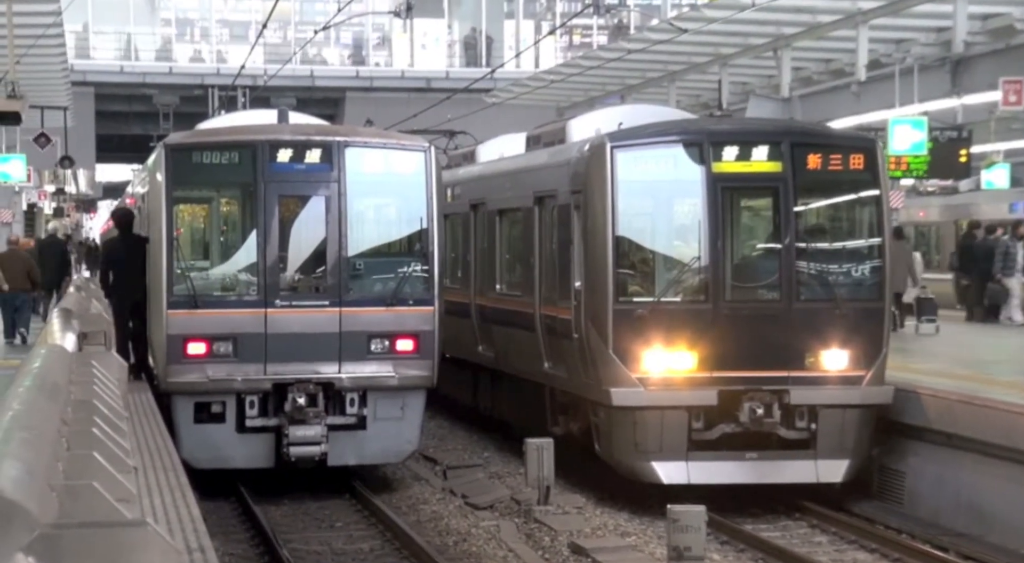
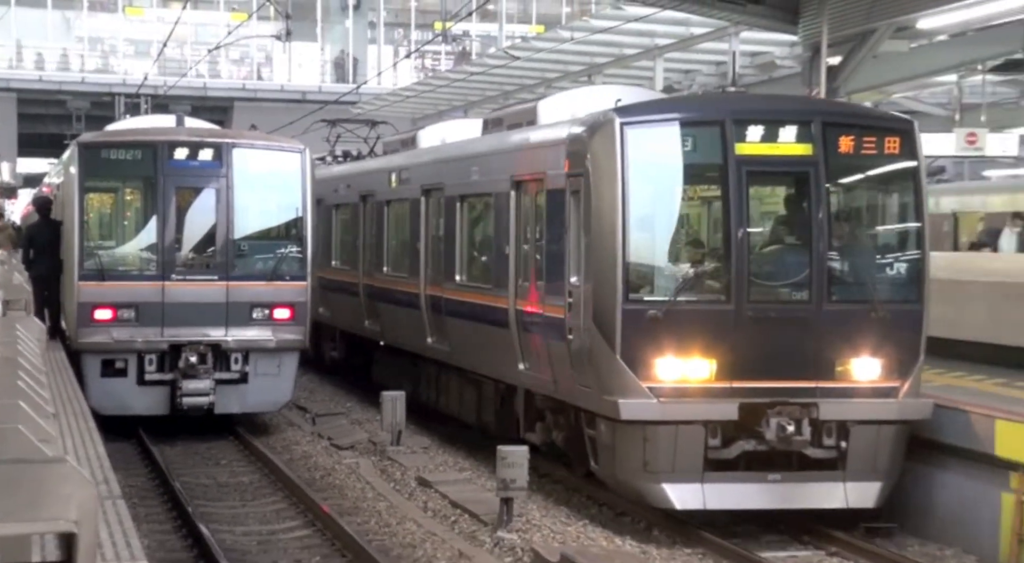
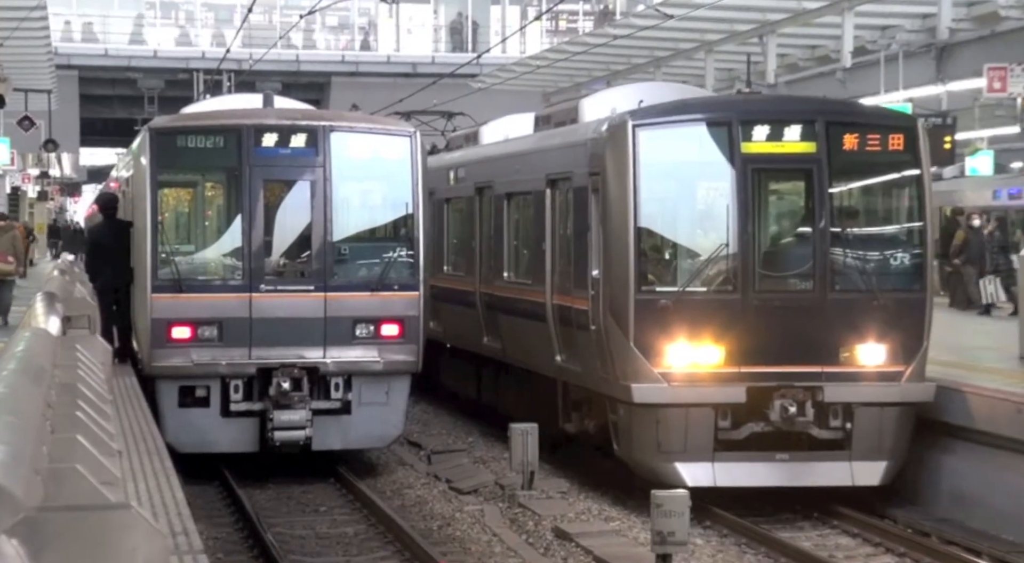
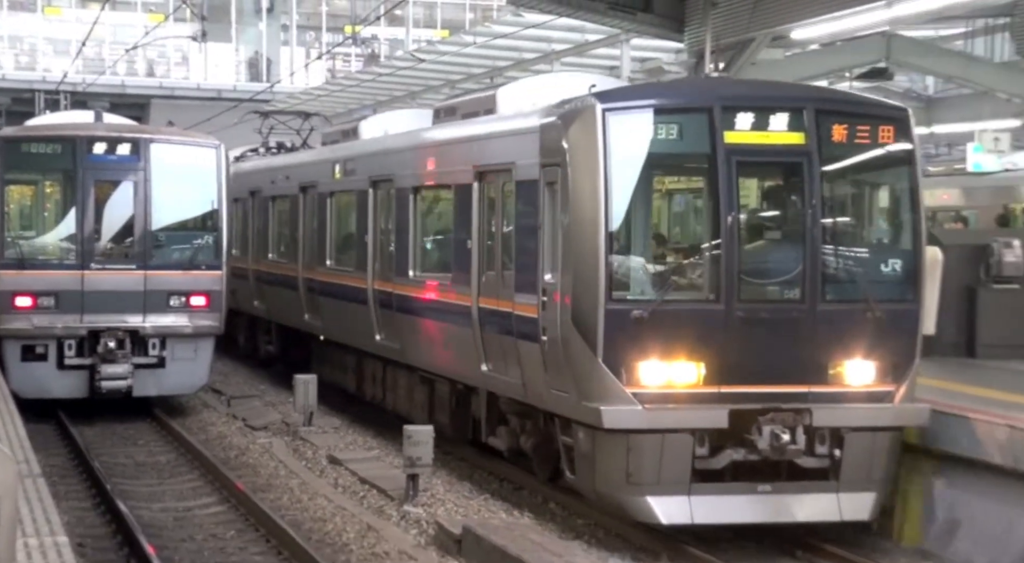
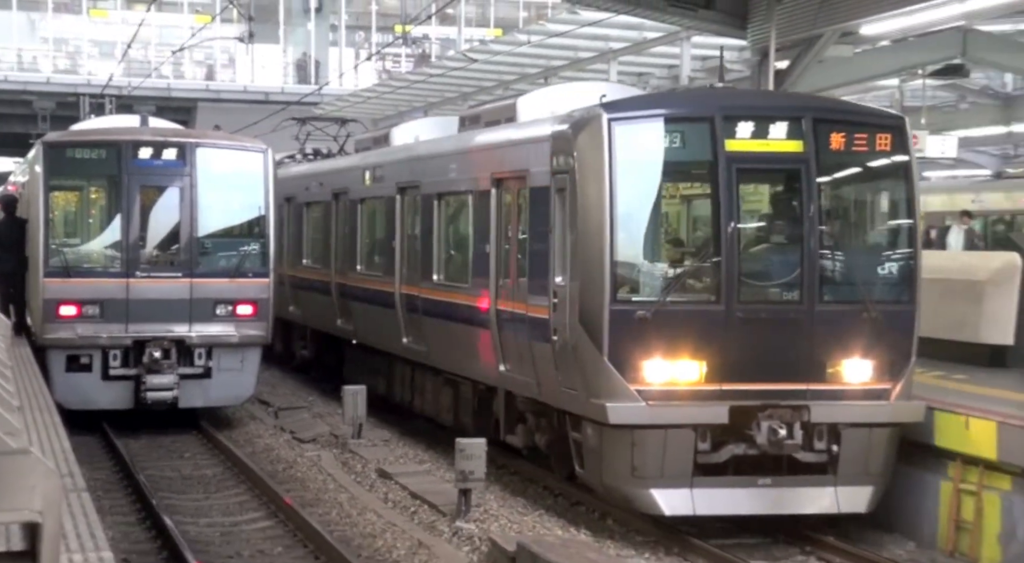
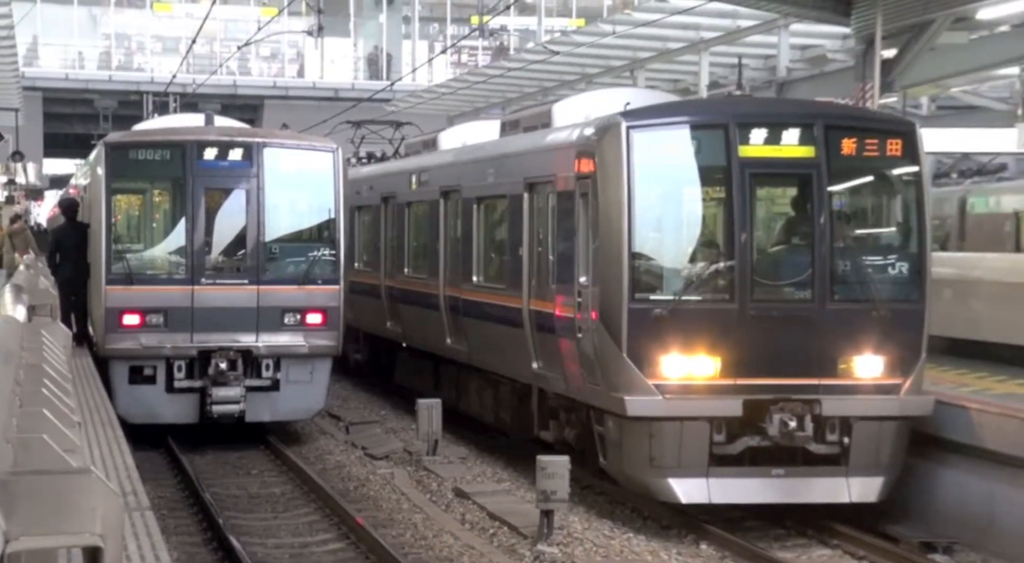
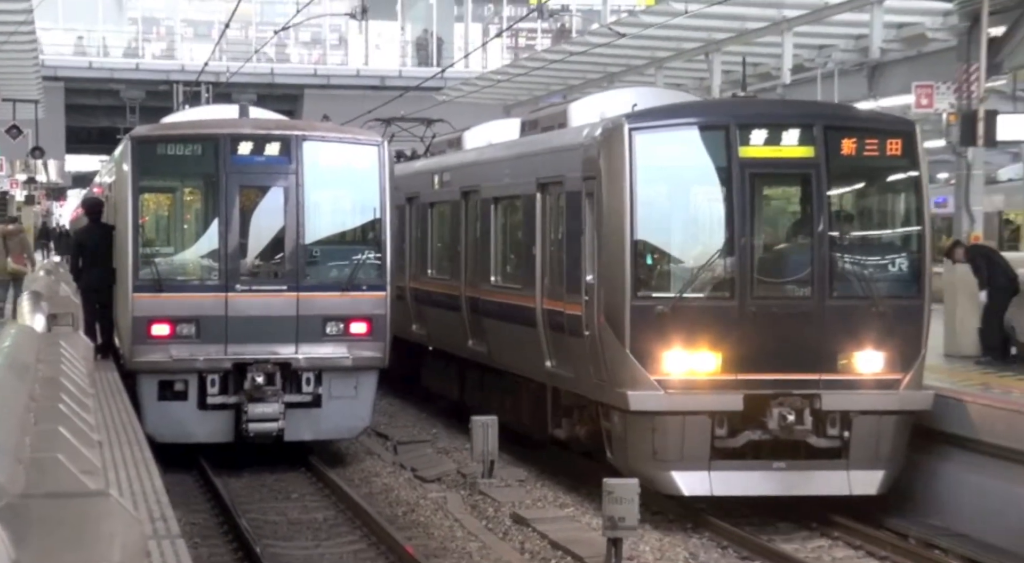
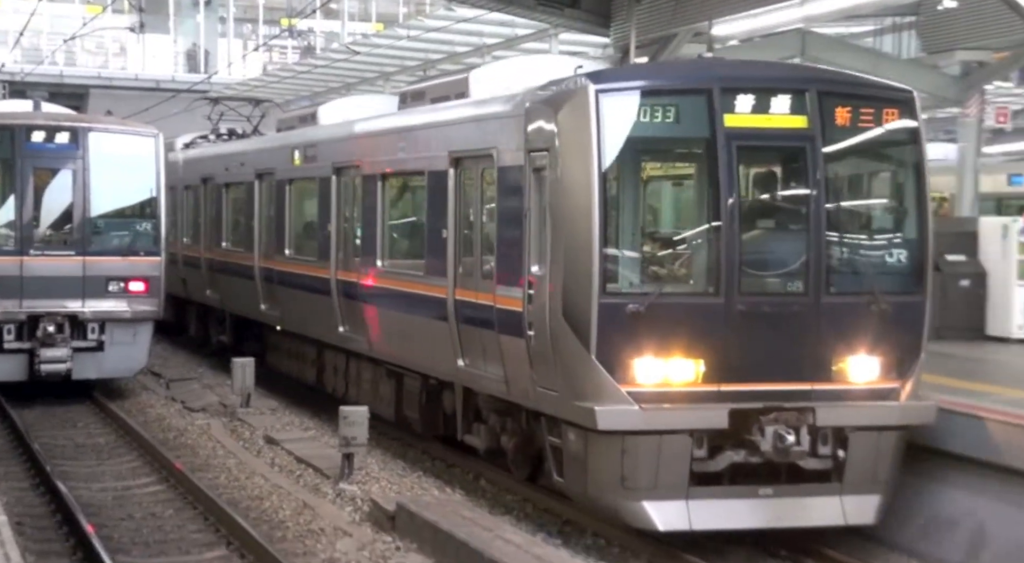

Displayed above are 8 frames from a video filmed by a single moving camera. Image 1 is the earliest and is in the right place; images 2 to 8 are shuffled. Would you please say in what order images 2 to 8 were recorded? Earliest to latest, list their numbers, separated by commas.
3, 7, 6, 2, 5, 4, 8
